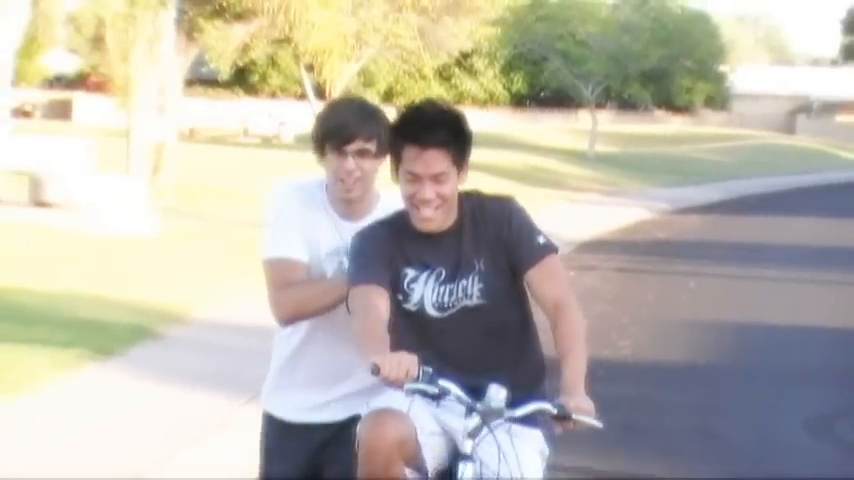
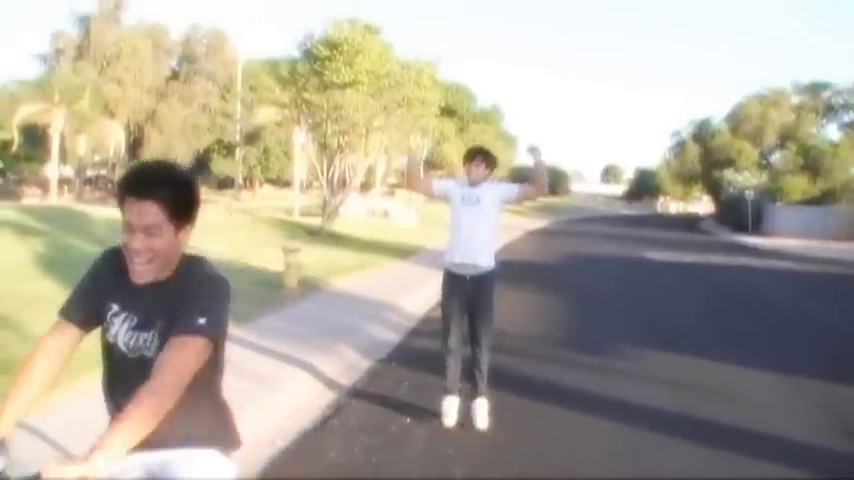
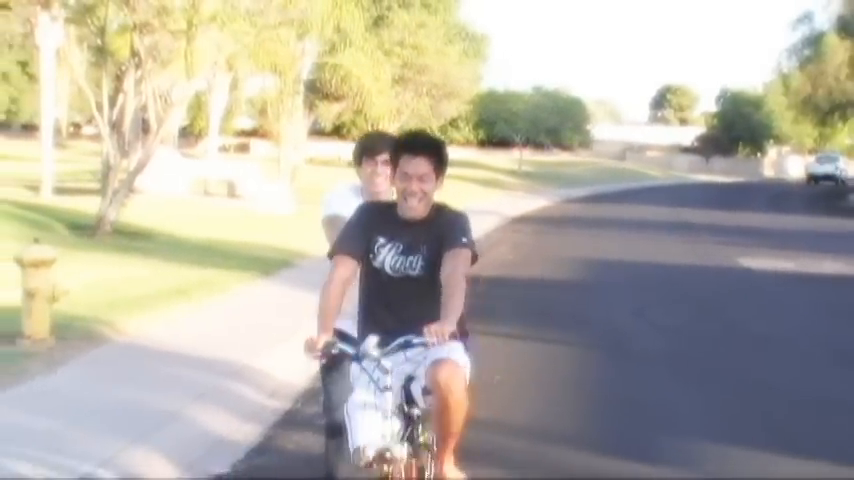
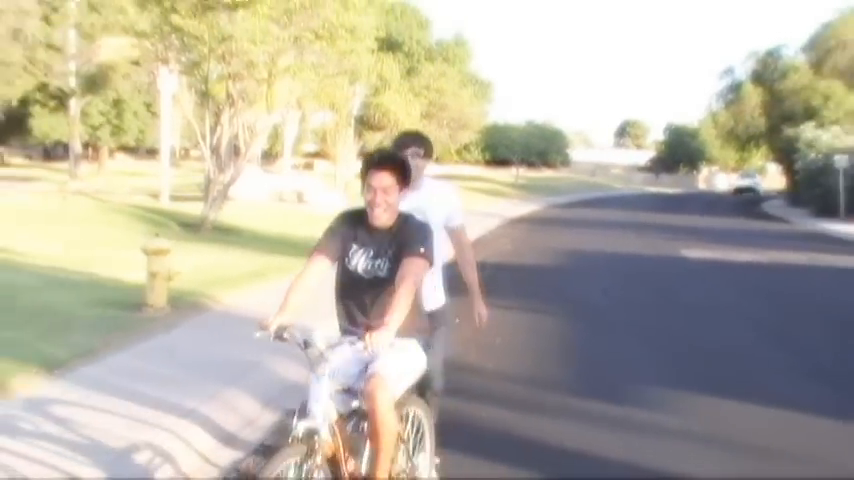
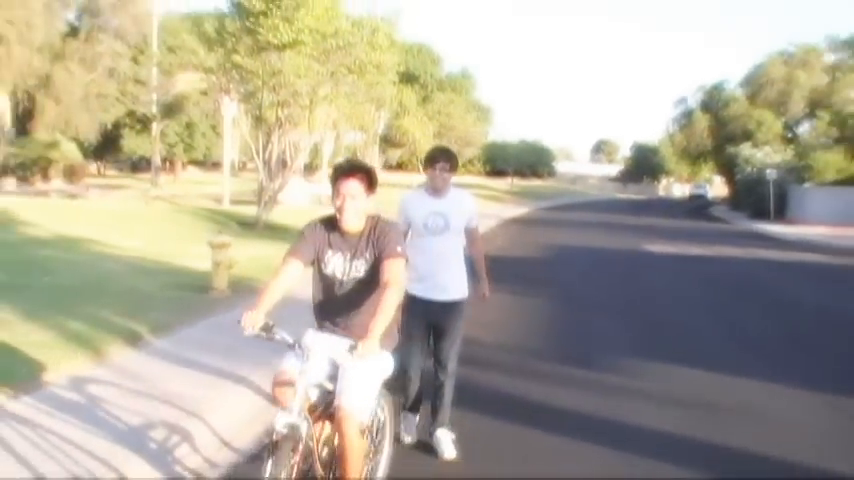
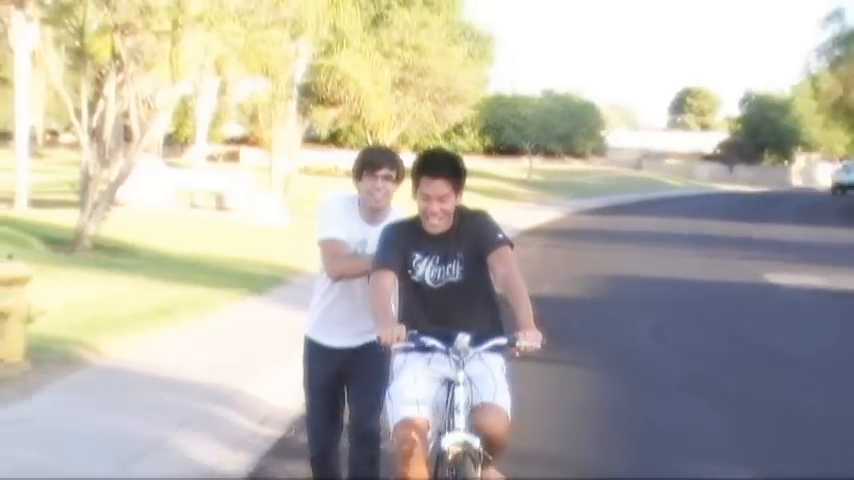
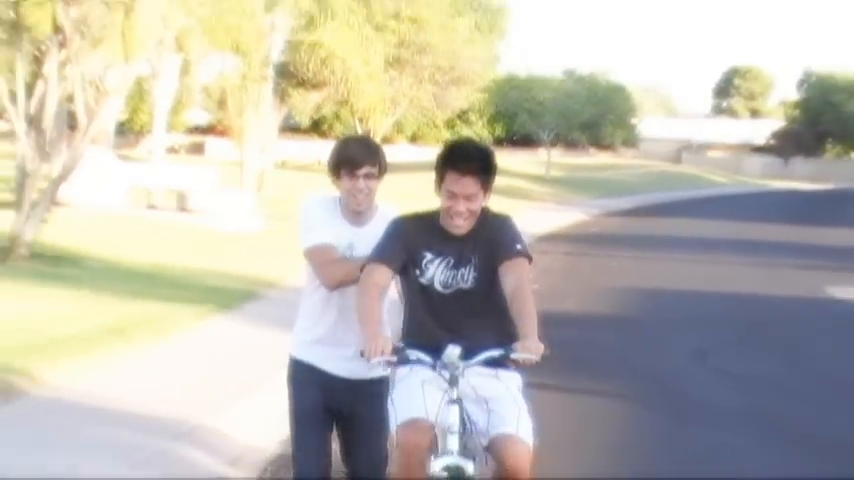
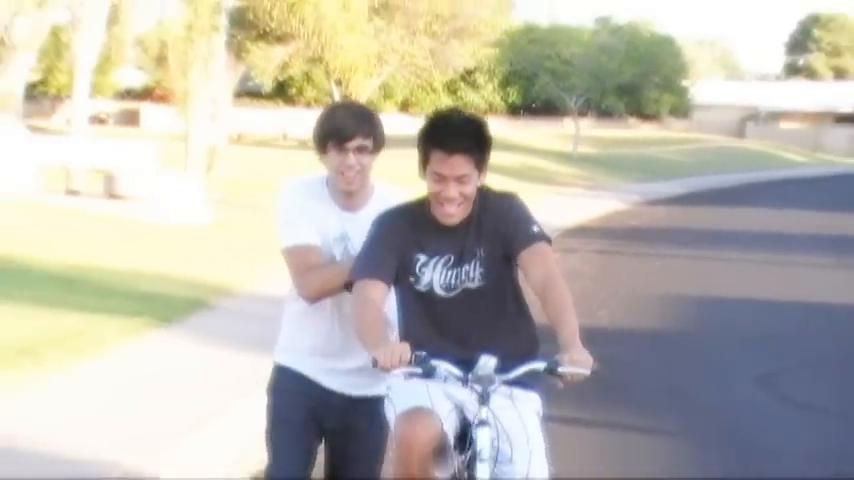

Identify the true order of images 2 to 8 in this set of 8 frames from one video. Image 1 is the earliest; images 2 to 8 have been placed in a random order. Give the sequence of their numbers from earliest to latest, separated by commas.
8, 7, 6, 3, 4, 5, 2
